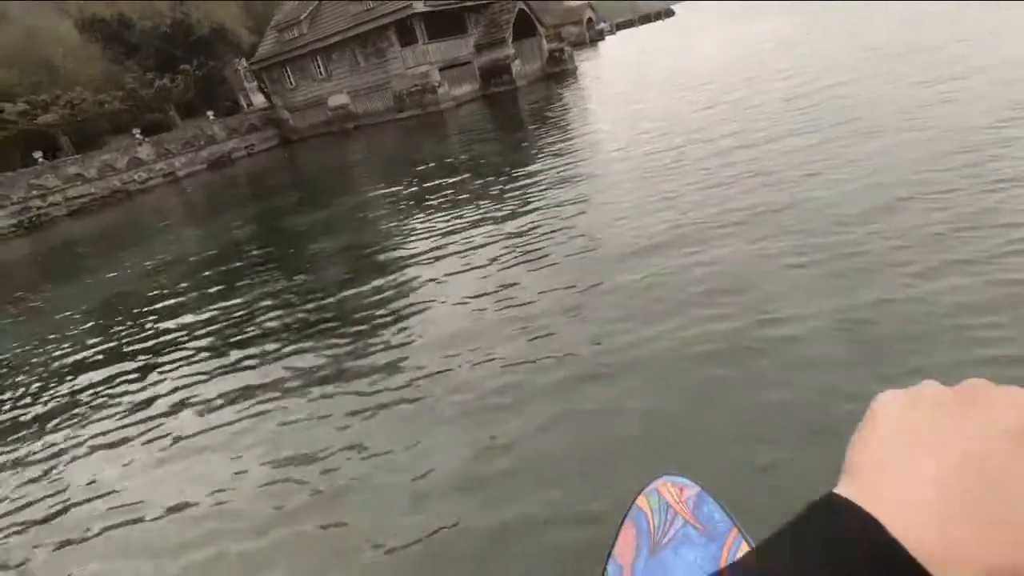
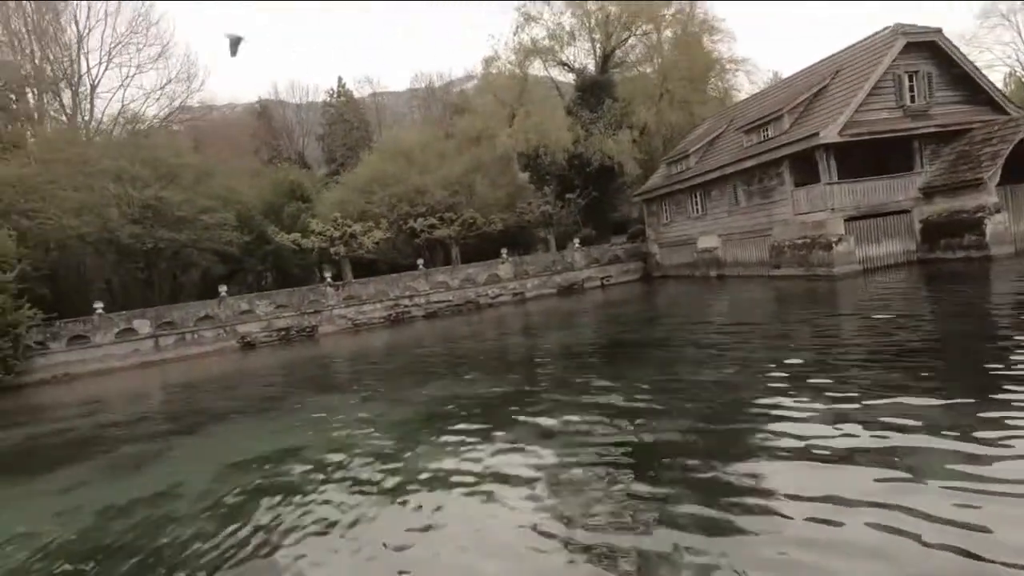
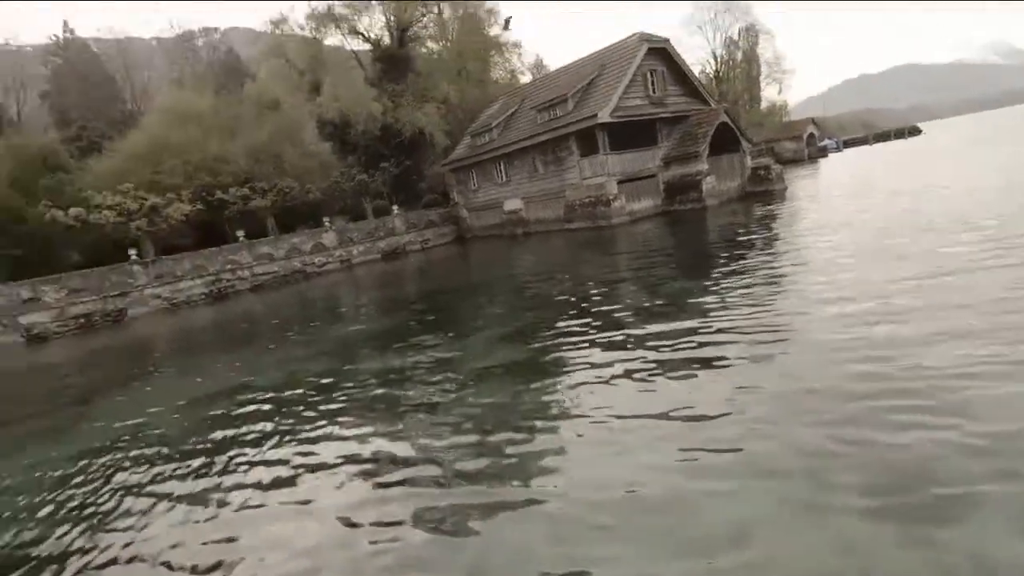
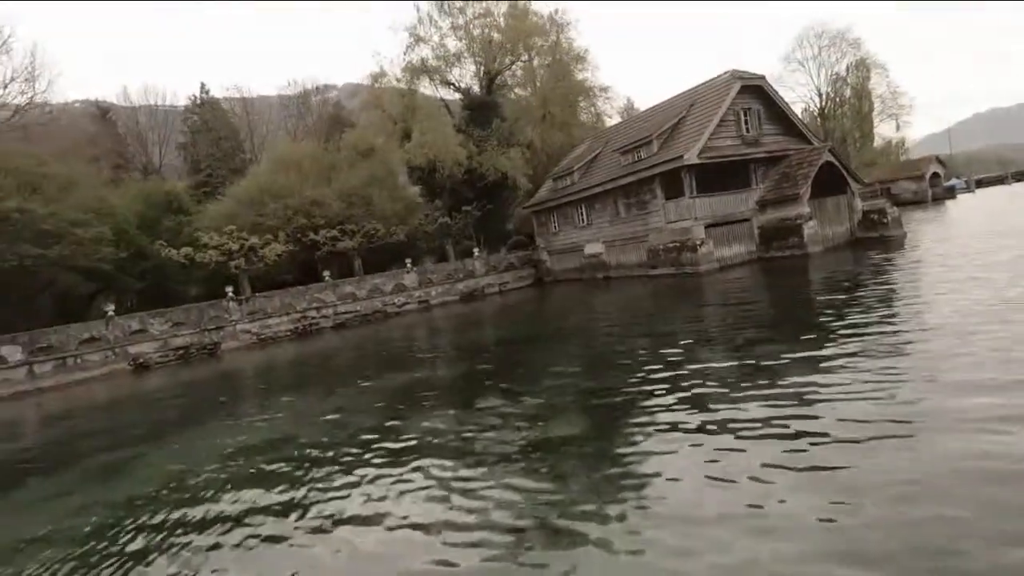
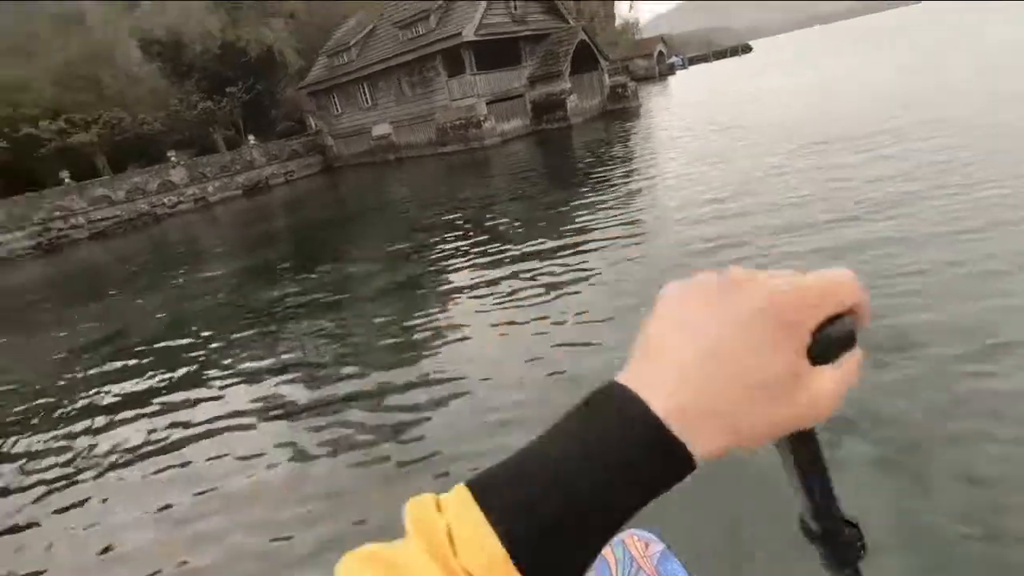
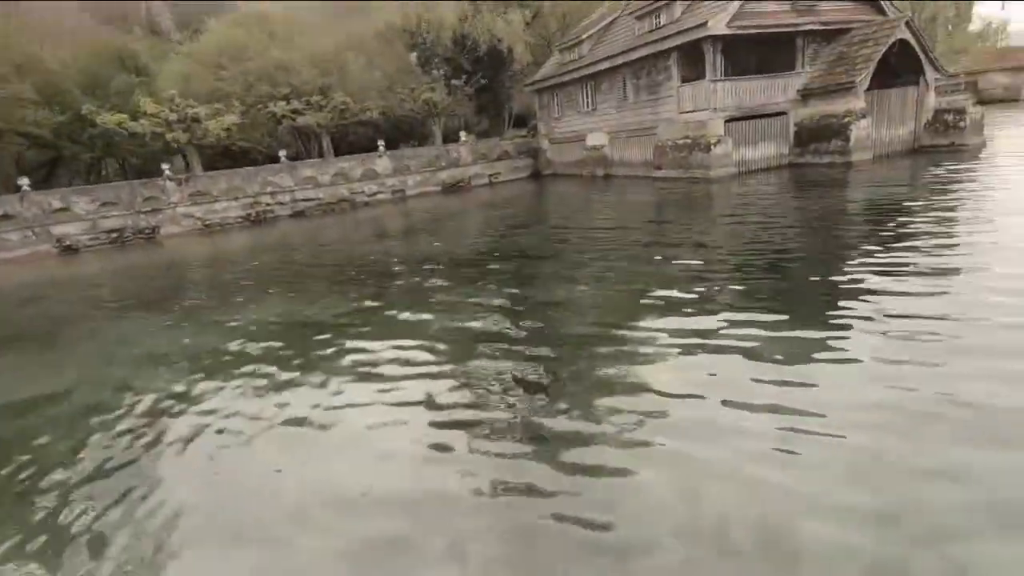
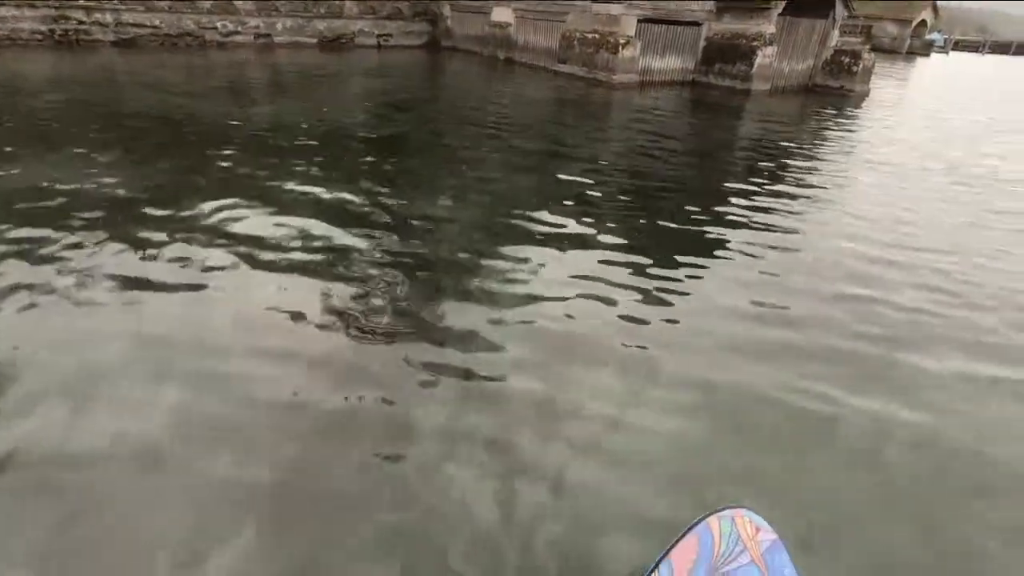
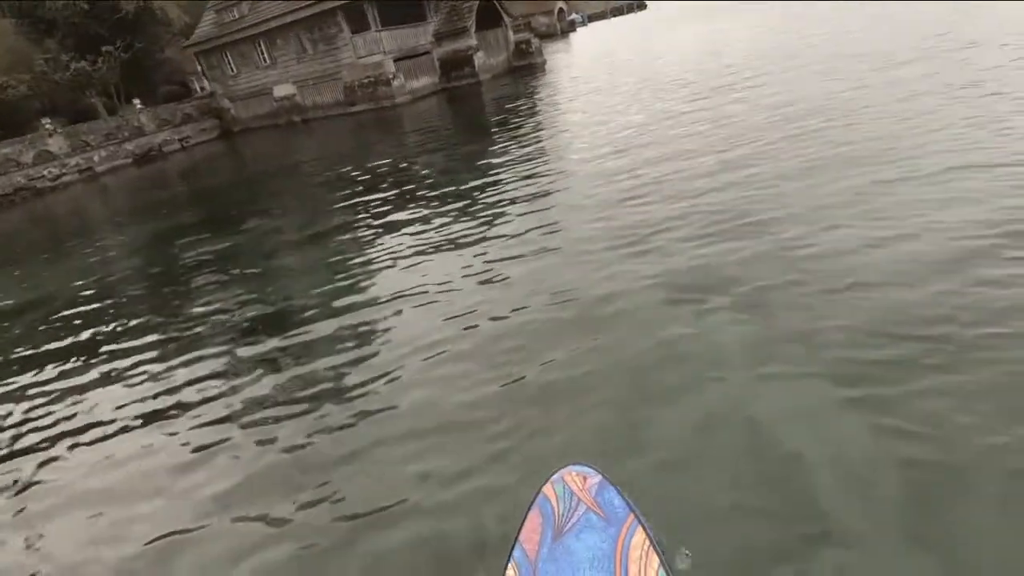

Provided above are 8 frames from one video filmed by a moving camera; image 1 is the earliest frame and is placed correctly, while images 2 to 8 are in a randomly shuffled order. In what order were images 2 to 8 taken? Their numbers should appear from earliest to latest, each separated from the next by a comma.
8, 5, 3, 4, 2, 6, 7
